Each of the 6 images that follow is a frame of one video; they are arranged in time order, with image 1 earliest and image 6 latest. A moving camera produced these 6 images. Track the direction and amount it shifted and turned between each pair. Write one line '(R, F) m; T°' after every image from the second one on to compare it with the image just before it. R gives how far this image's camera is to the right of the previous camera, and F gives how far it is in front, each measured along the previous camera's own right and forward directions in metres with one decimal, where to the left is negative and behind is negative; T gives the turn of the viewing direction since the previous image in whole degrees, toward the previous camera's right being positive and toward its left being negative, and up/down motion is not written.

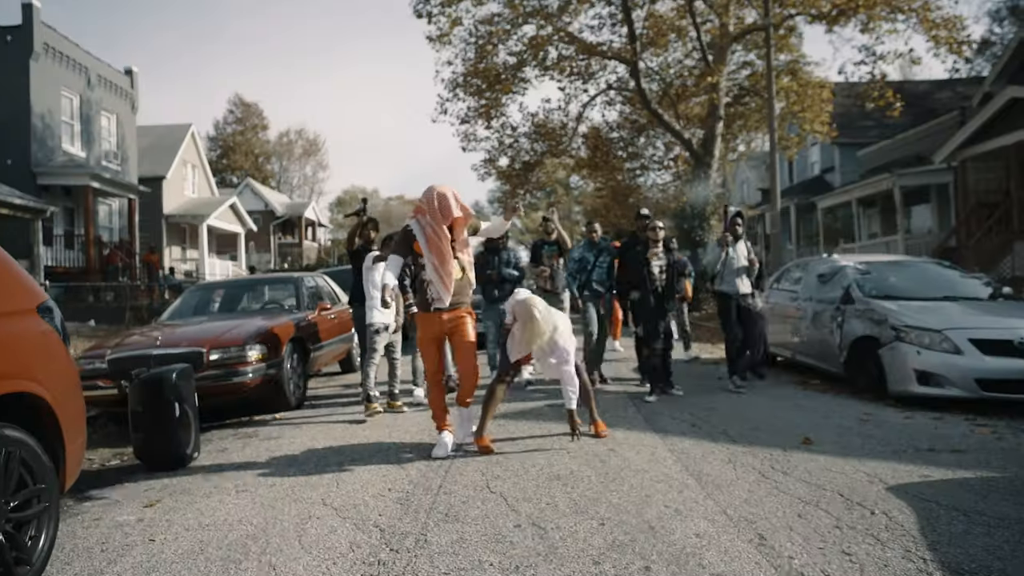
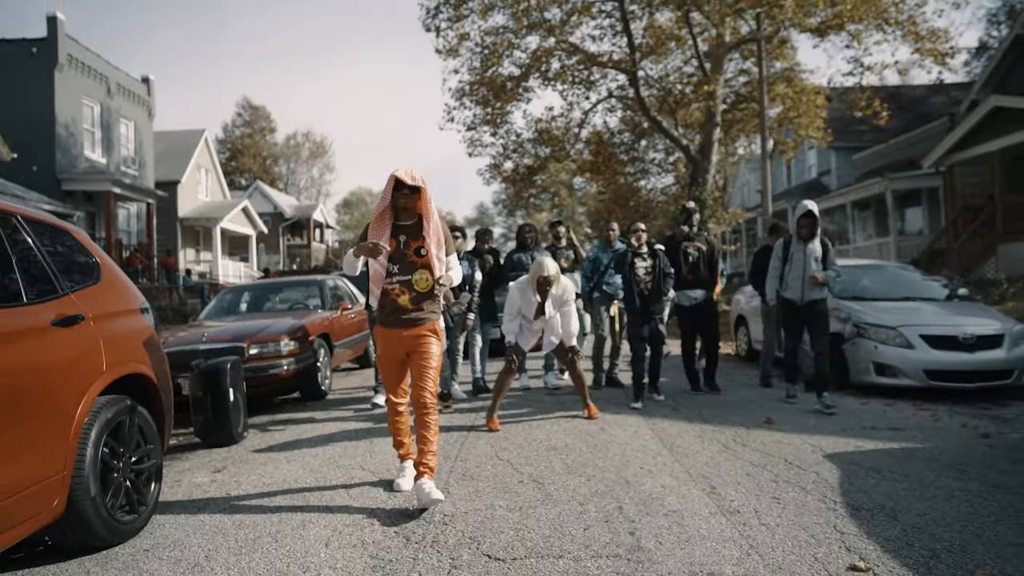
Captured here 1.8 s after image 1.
(0.0, -0.9) m; 0°
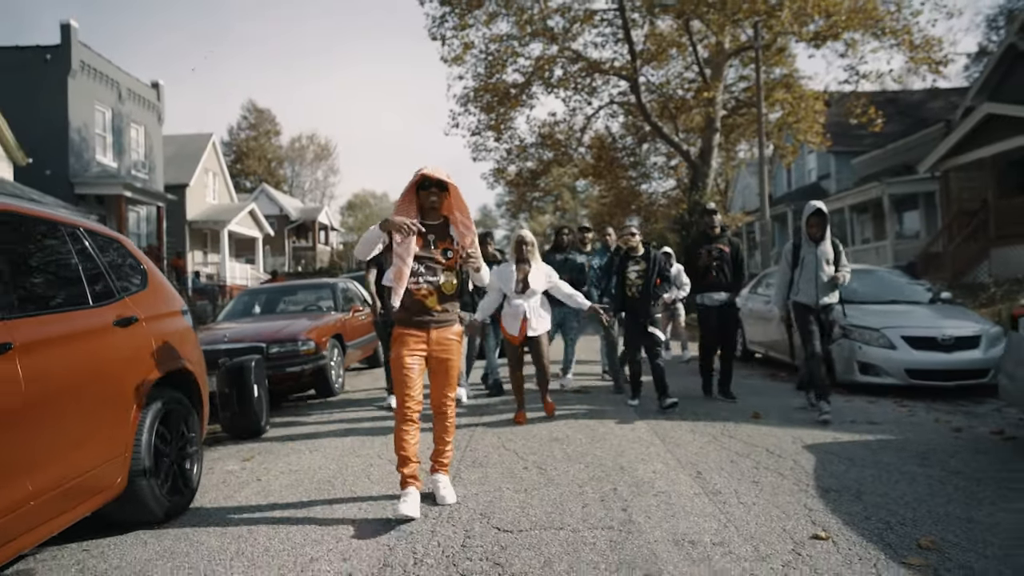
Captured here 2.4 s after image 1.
(0.0, -0.4) m; 0°
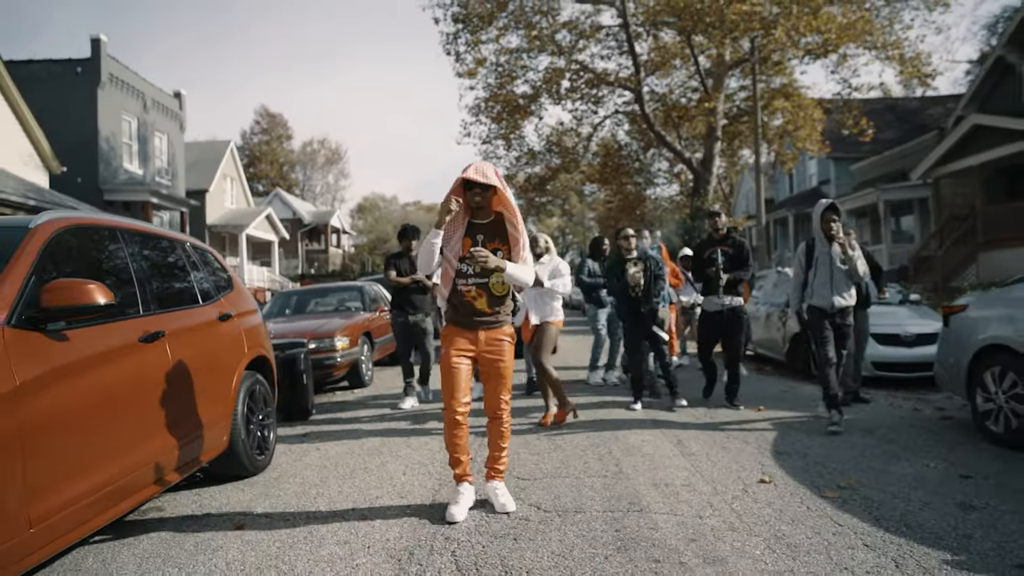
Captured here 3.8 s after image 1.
(-0.1, -1.0) m; -1°
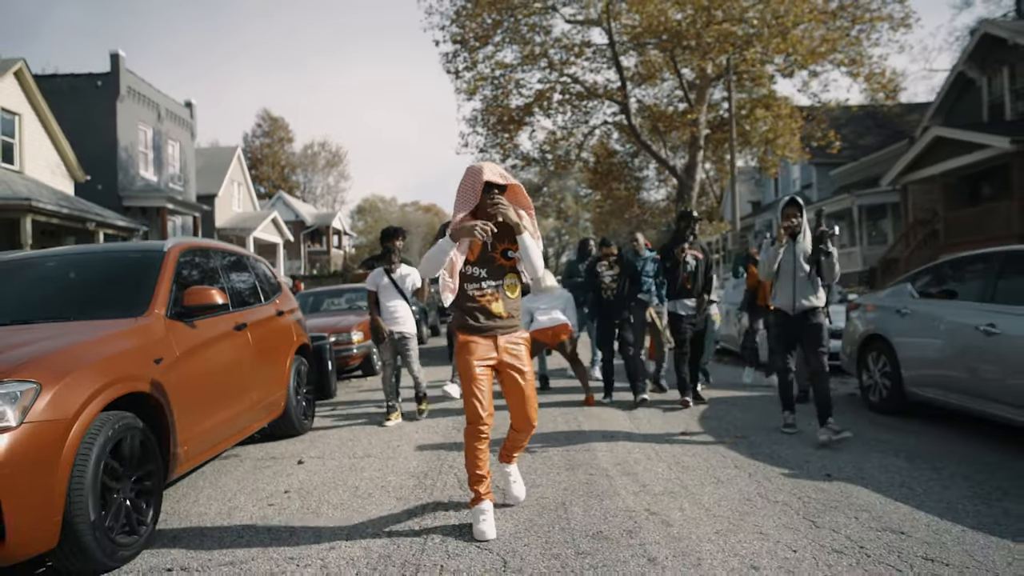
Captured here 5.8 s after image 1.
(+0.1, -1.5) m; 0°
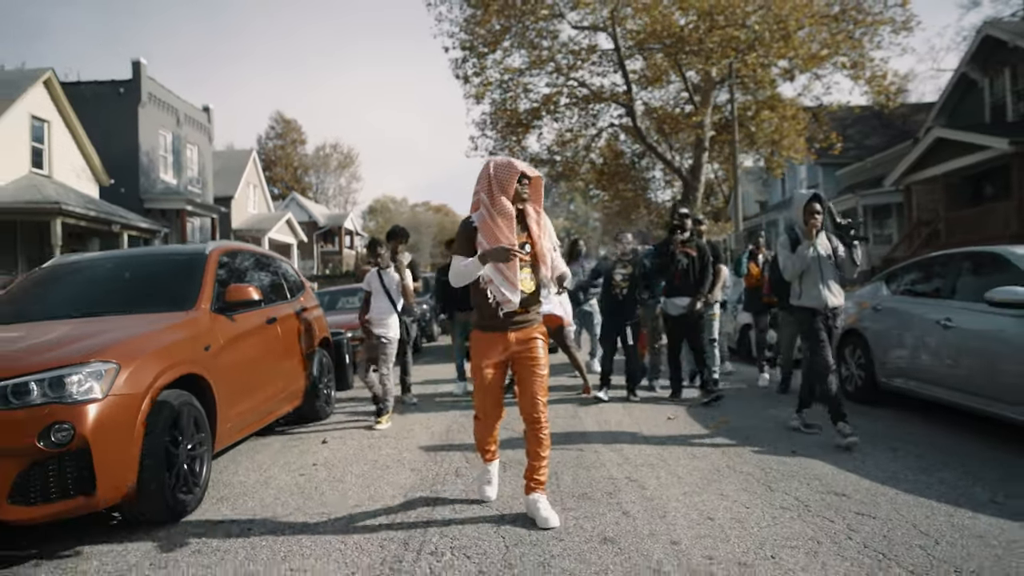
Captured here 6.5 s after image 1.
(+0.1, -0.6) m; -1°
